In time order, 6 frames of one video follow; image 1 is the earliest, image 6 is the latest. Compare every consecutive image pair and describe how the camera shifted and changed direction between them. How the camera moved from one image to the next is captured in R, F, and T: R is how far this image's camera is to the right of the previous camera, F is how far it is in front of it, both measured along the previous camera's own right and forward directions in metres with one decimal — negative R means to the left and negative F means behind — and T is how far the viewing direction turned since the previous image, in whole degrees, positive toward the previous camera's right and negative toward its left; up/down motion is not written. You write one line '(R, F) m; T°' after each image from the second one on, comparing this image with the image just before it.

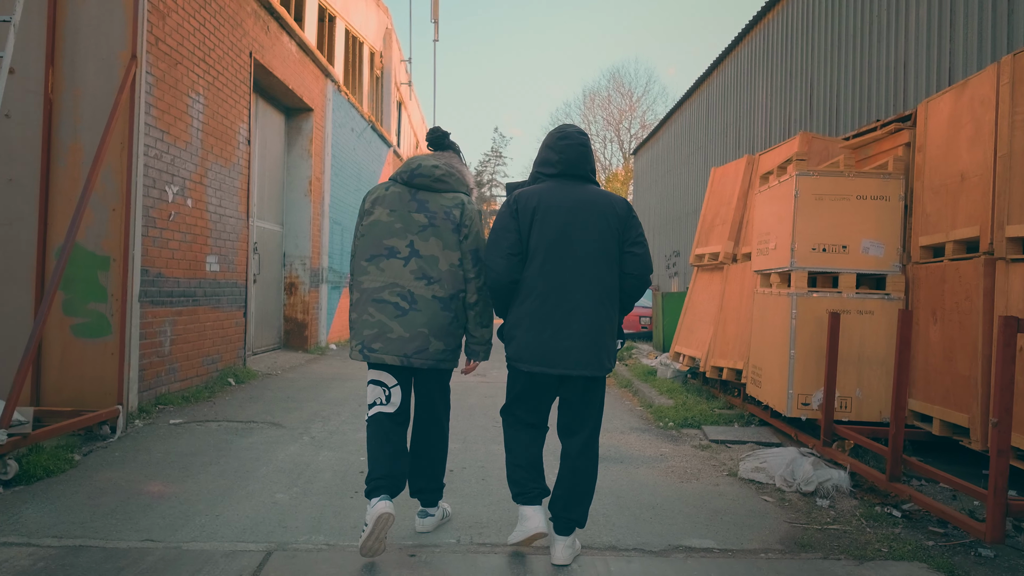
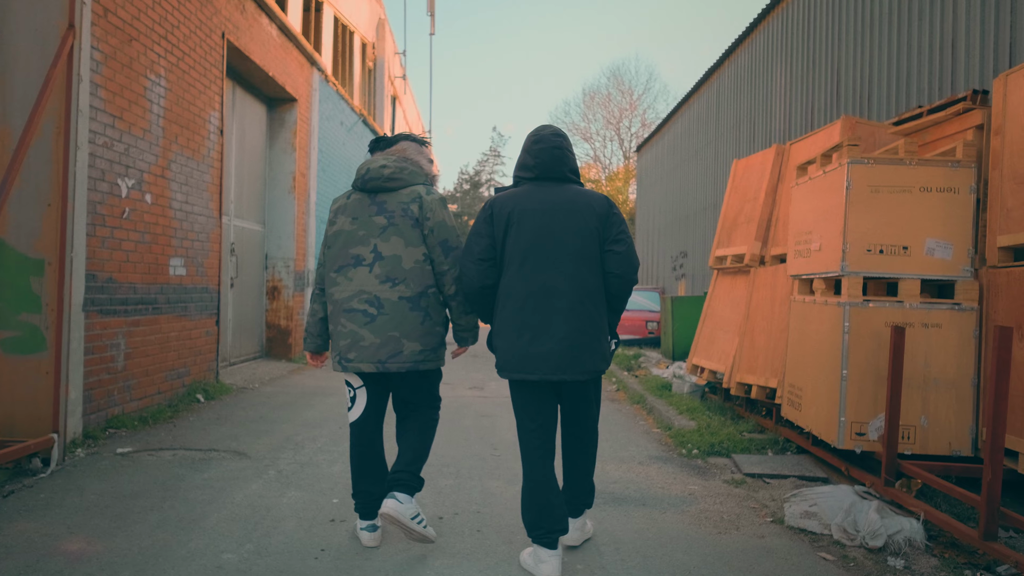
(0.0, +0.7) m; 0°
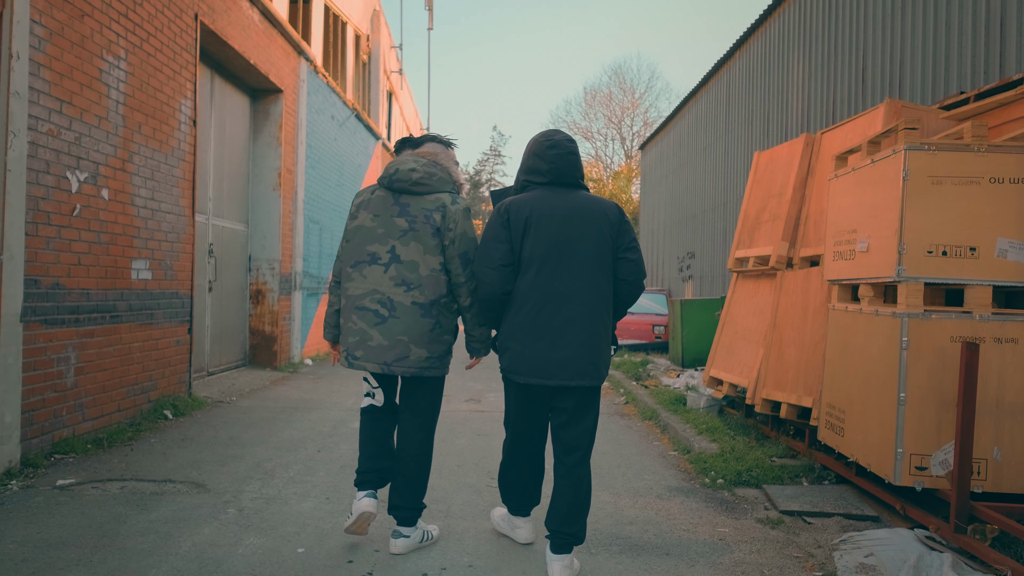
(0.0, +0.6) m; 0°
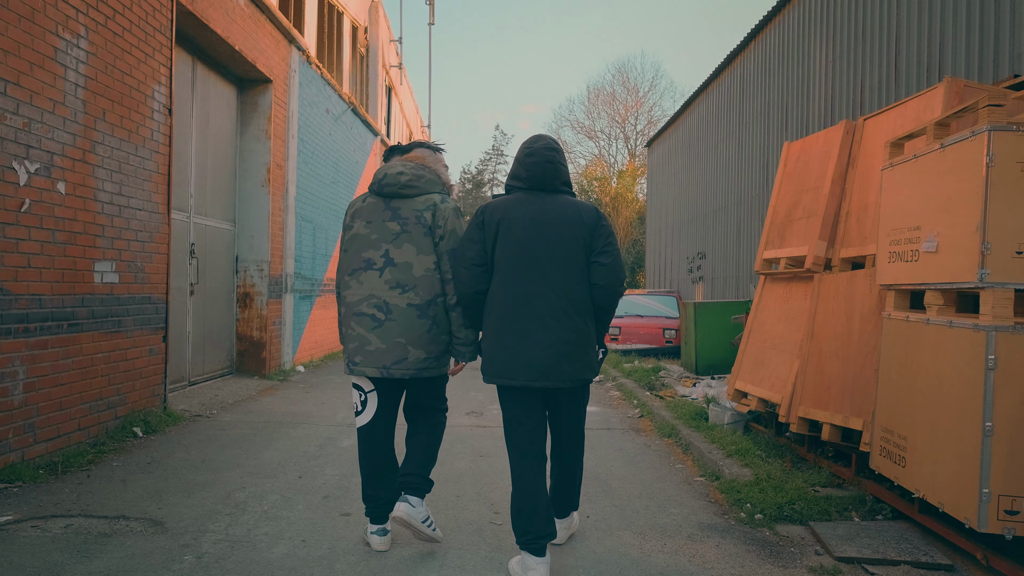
(0.0, +0.6) m; 0°
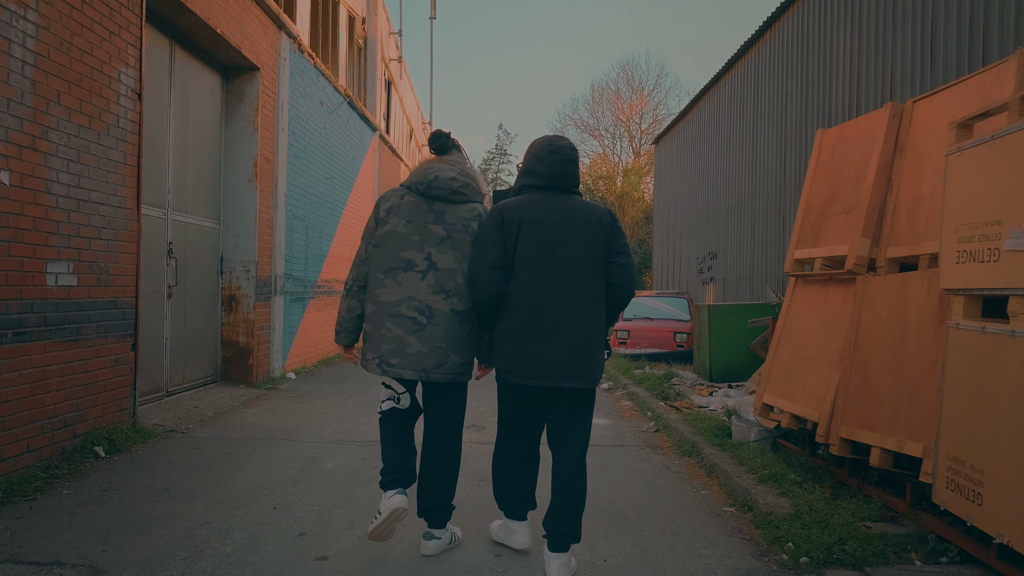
(0.0, +0.6) m; 0°
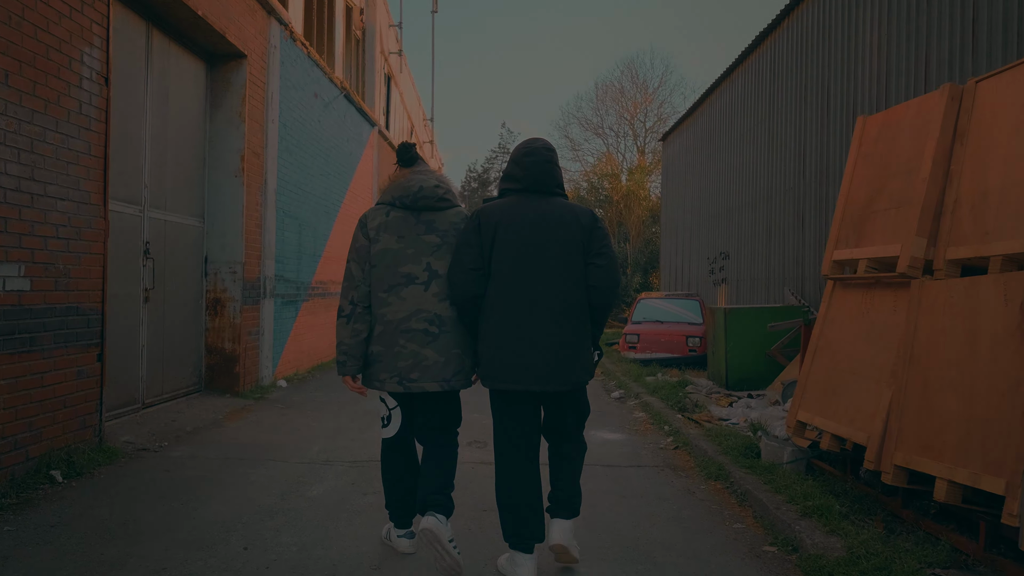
(0.0, +0.5) m; 0°
